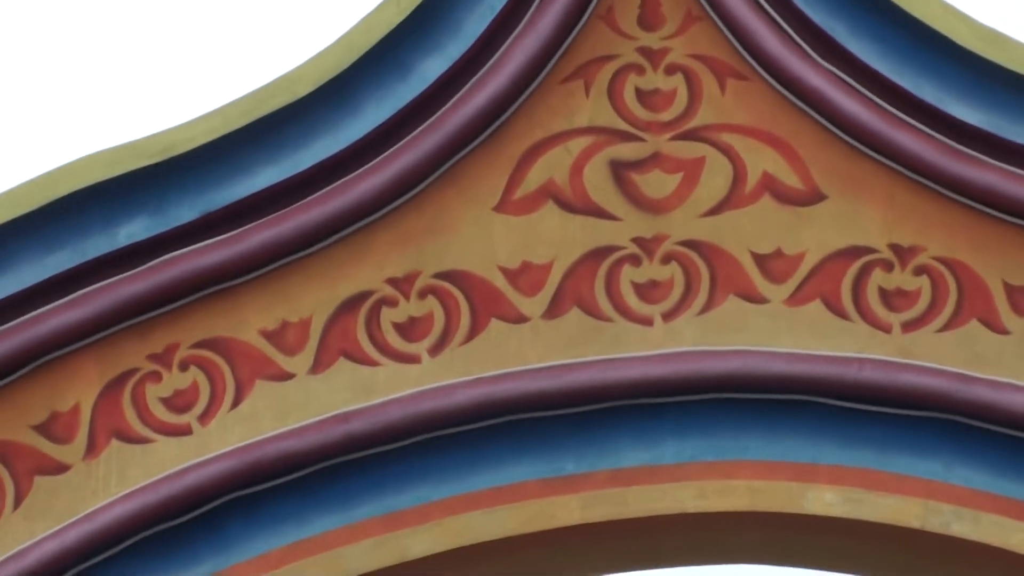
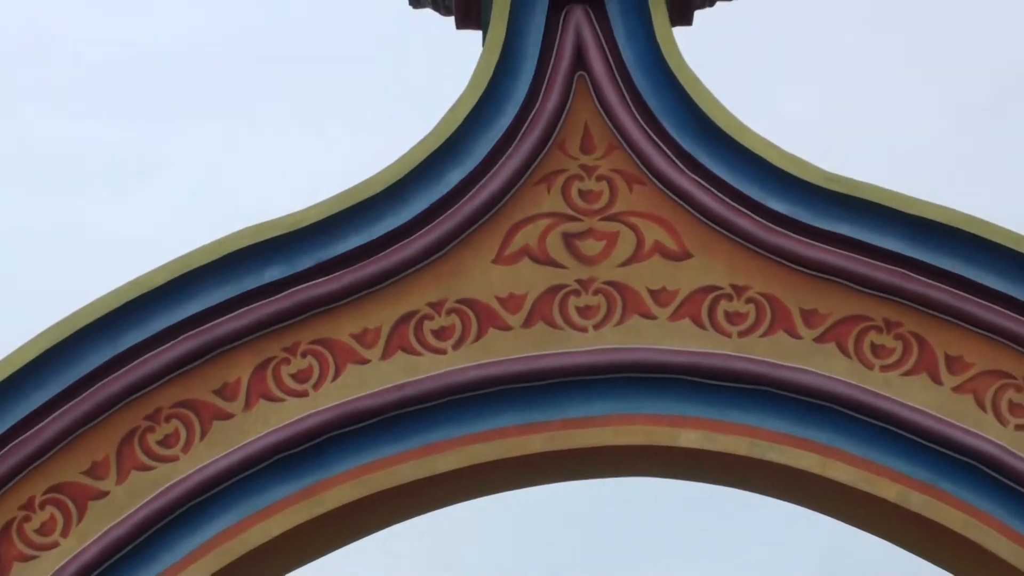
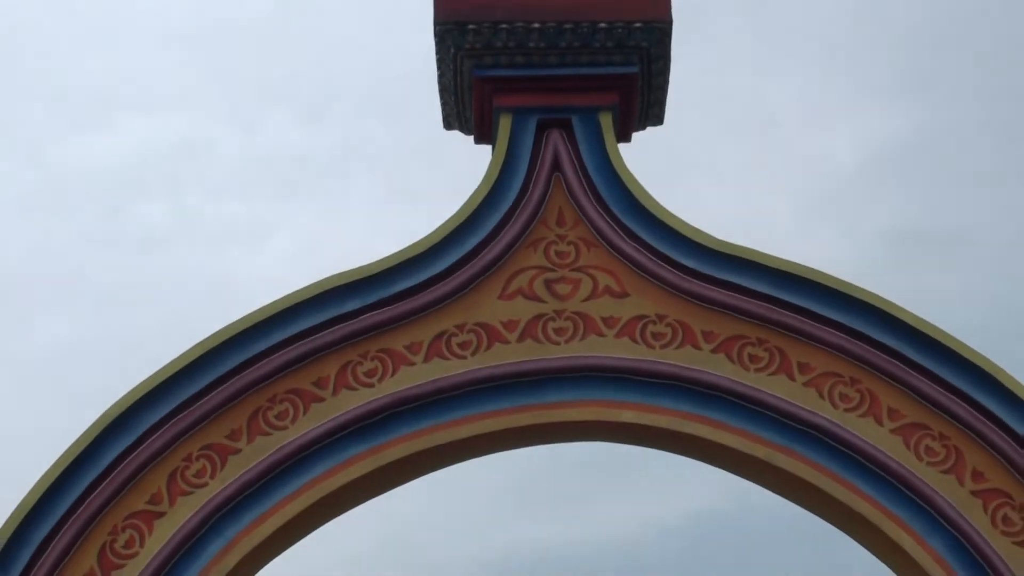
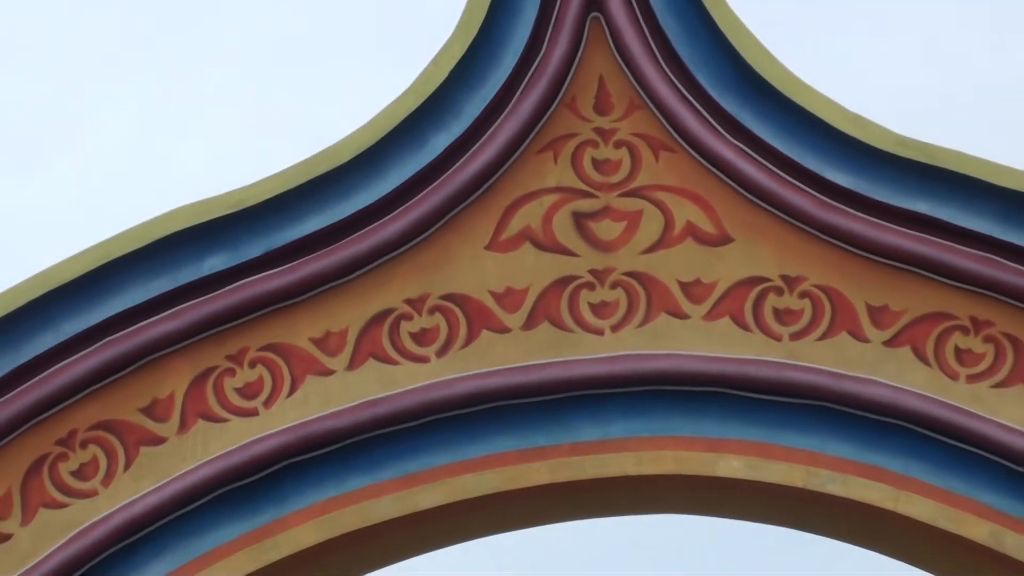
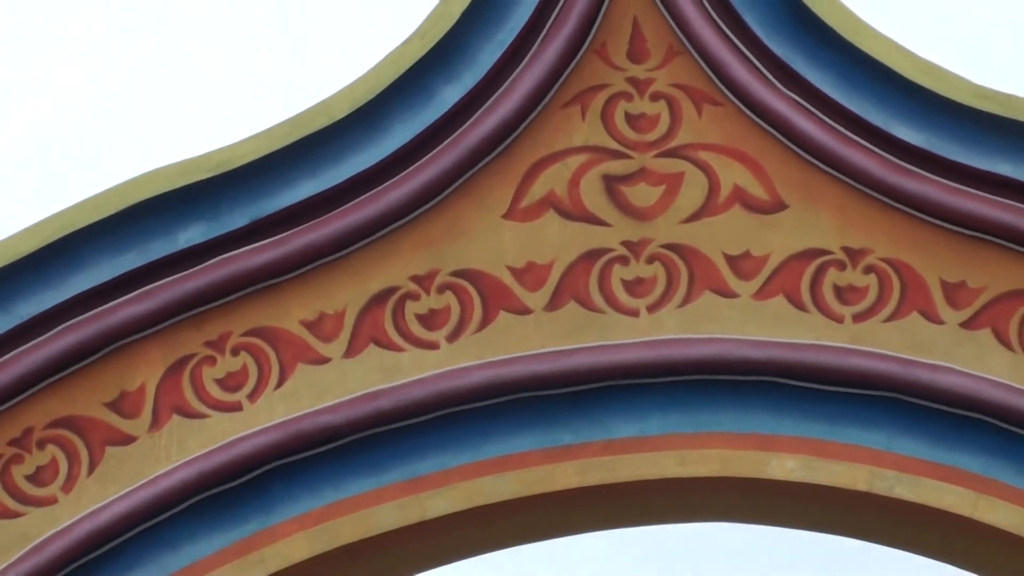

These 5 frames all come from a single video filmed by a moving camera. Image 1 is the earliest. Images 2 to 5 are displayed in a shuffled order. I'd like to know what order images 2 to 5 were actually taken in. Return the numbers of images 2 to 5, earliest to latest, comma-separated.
5, 4, 2, 3
